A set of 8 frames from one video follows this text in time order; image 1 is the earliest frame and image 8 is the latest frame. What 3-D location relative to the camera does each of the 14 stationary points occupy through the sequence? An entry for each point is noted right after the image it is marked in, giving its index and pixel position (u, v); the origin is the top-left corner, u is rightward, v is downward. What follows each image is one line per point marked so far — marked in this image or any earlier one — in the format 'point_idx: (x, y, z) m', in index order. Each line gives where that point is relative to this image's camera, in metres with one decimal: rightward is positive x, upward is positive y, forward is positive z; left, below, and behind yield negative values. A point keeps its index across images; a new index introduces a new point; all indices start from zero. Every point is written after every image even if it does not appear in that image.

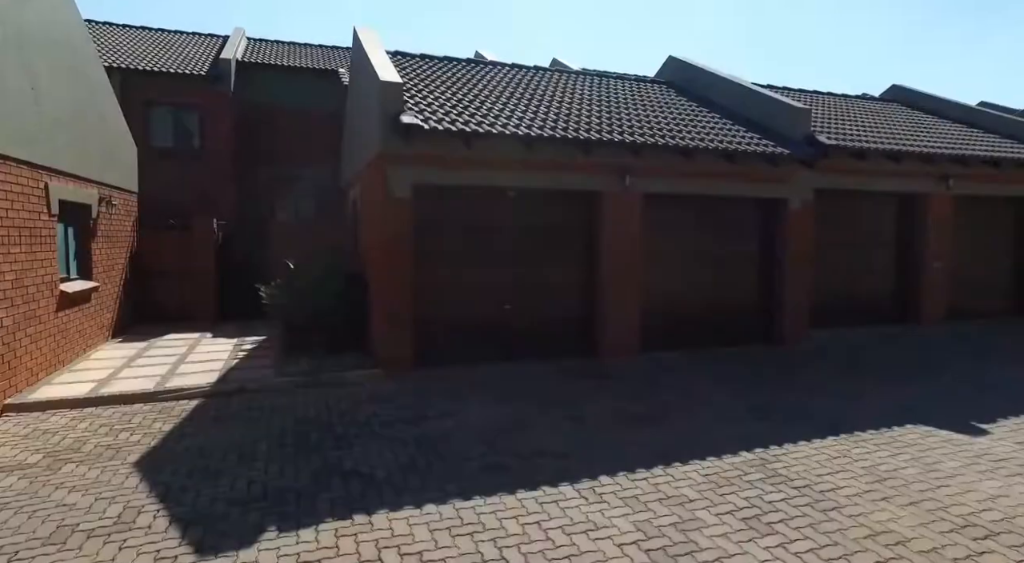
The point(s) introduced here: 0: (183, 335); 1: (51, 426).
0: (-5.5, -0.9, +10.1) m
1: (-4.4, -1.4, +5.8) m
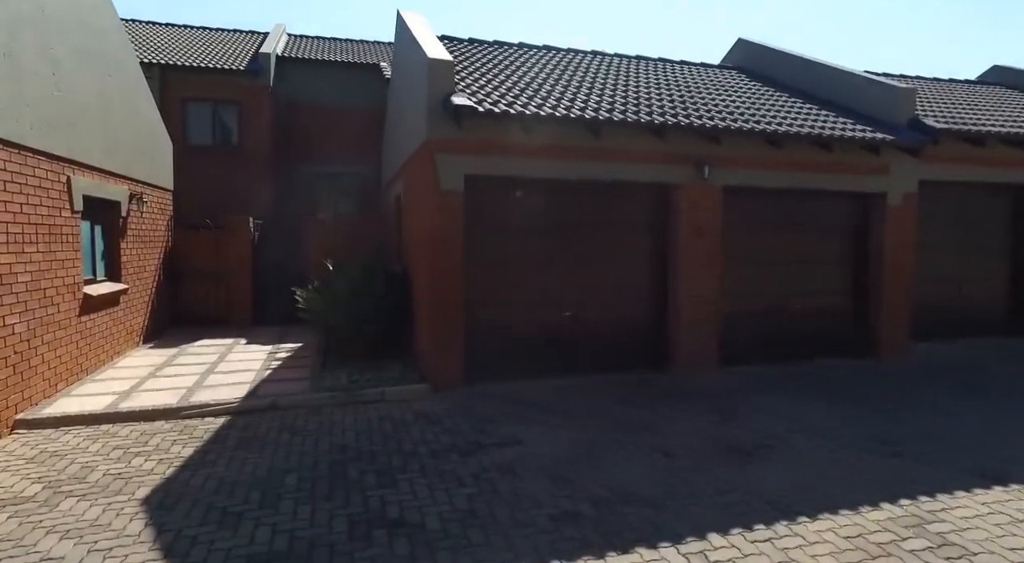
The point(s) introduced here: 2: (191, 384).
0: (-4.6, -0.9, +9.5) m
1: (-3.8, -1.4, +5.1) m
2: (-3.7, -1.2, +6.9) m
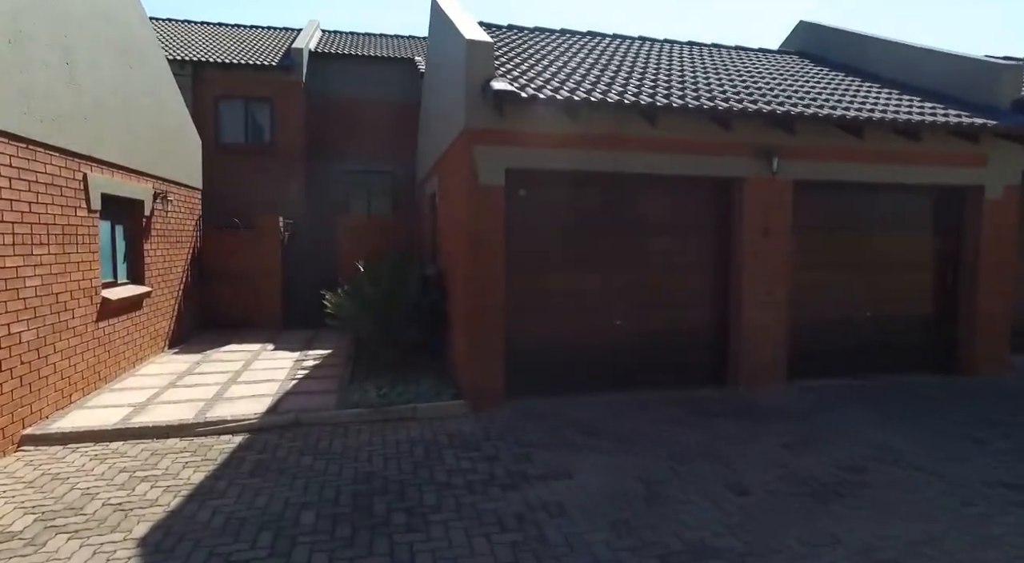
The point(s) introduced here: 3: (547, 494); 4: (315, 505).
0: (-4.0, -1.0, +9.1) m
1: (-3.5, -1.4, +4.7) m
2: (-3.2, -1.2, +6.5) m
3: (+0.2, -1.5, +4.1) m
4: (-1.3, -1.5, +4.0) m
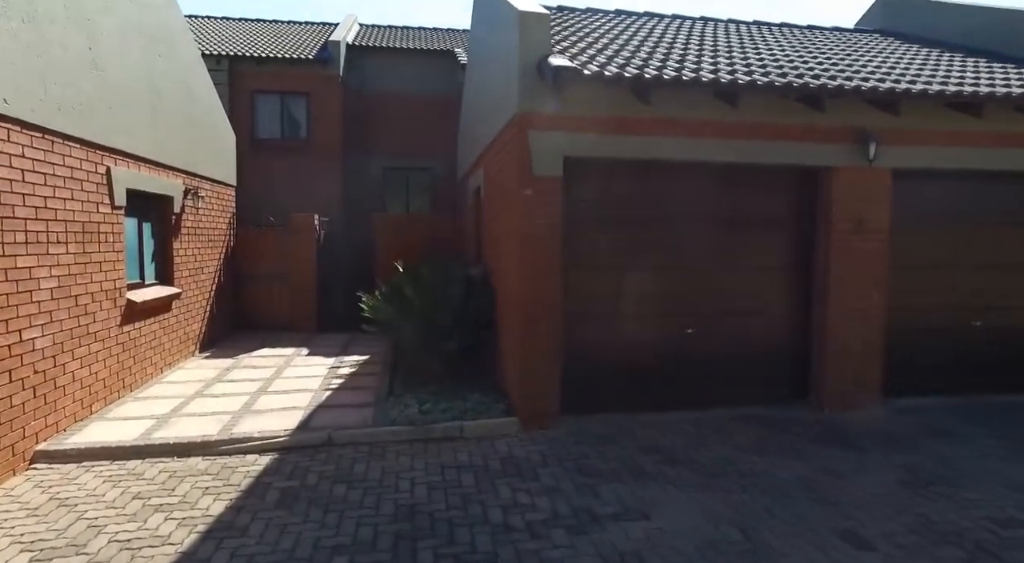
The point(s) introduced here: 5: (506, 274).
0: (-3.3, -1.0, +8.6) m
1: (-3.0, -1.5, +4.2) m
2: (-2.7, -1.2, +6.0) m
3: (+0.6, -1.5, +3.4) m
4: (-0.9, -1.5, +3.4) m
5: (0.0, +0.1, +5.8) m
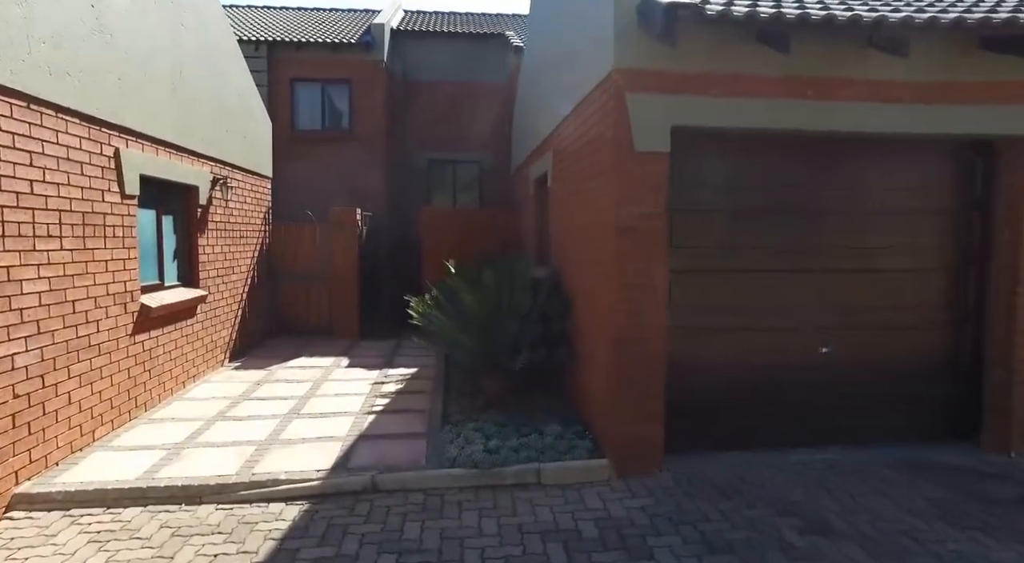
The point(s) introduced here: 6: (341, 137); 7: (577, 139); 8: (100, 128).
0: (-2.5, -1.0, +7.7) m
1: (-2.5, -1.5, +3.2) m
2: (-2.0, -1.2, +5.0) m
3: (+1.1, -1.5, +2.3) m
4: (-0.4, -1.5, +2.3) m
5: (+0.6, 0.0, +4.7) m
6: (-3.5, +2.9, +12.3) m
7: (+0.5, +1.2, +5.2) m
8: (-3.3, +1.2, +4.8) m
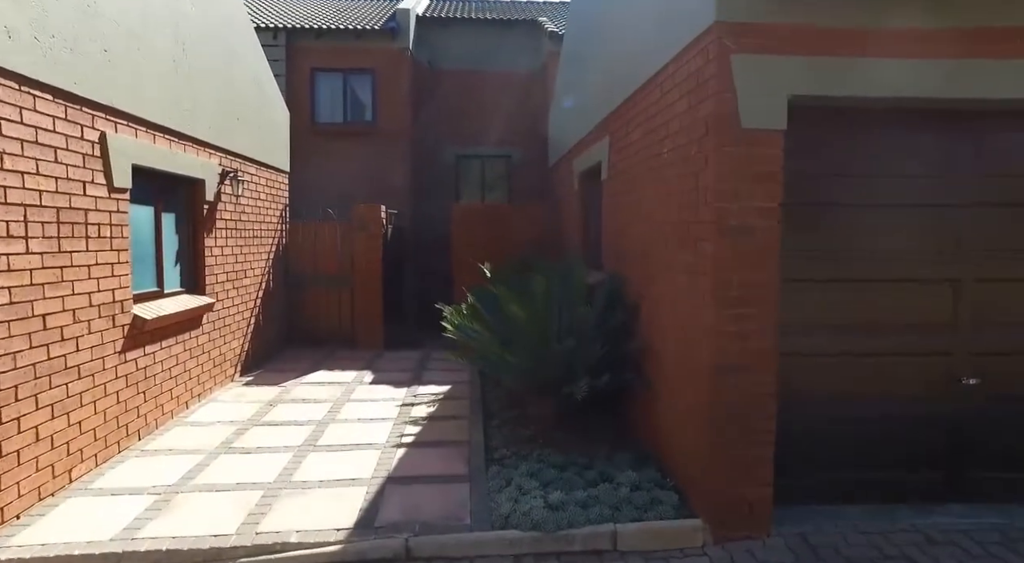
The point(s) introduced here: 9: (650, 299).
0: (-2.0, -1.1, +6.9) m
1: (-2.1, -1.5, +2.4) m
2: (-1.6, -1.3, +4.2) m
3: (+1.4, -1.6, +1.3) m
4: (-0.1, -1.6, +1.4) m
5: (+1.0, 0.0, +3.8) m
6: (-2.8, +2.9, +11.5) m
7: (+0.9, +1.2, +4.3) m
8: (-2.9, +1.2, +4.1) m
9: (+1.0, -0.1, +4.3) m
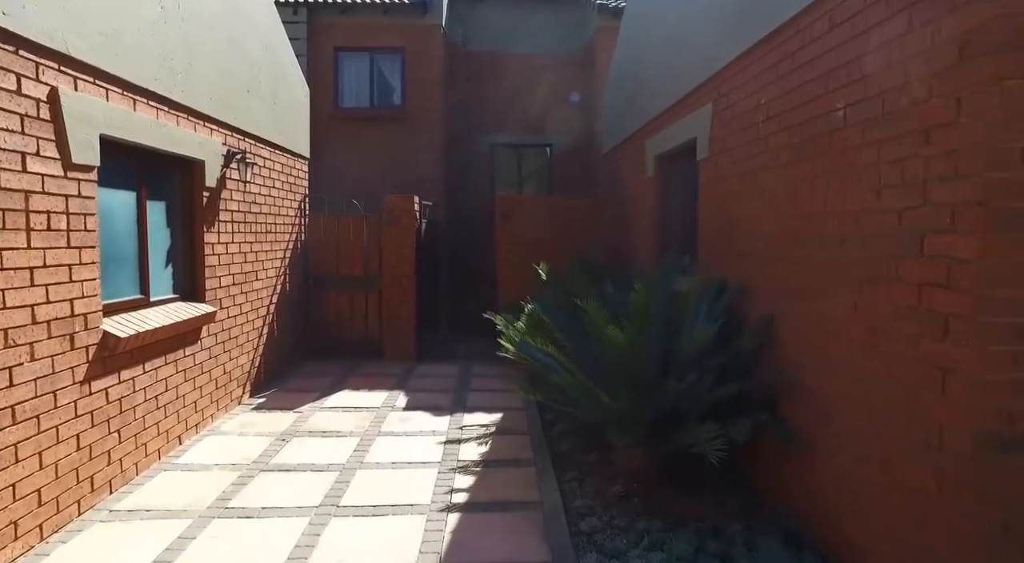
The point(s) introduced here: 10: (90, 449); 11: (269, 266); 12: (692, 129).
0: (-1.4, -1.1, +5.8) m
1: (-1.7, -1.6, +1.3) m
2: (-1.1, -1.3, +3.1) m
3: (+1.8, -1.6, +0.1) m
4: (+0.3, -1.6, +0.2) m
5: (+1.5, -0.1, +2.6) m
6: (-2.1, +2.9, +10.4) m
7: (+1.4, +1.1, +3.1) m
8: (-2.4, +1.1, +3.0) m
9: (+1.4, -0.2, +3.1) m
10: (-2.4, -0.9, +3.4) m
11: (-2.6, +0.2, +6.4) m
12: (+1.4, +1.3, +5.0) m
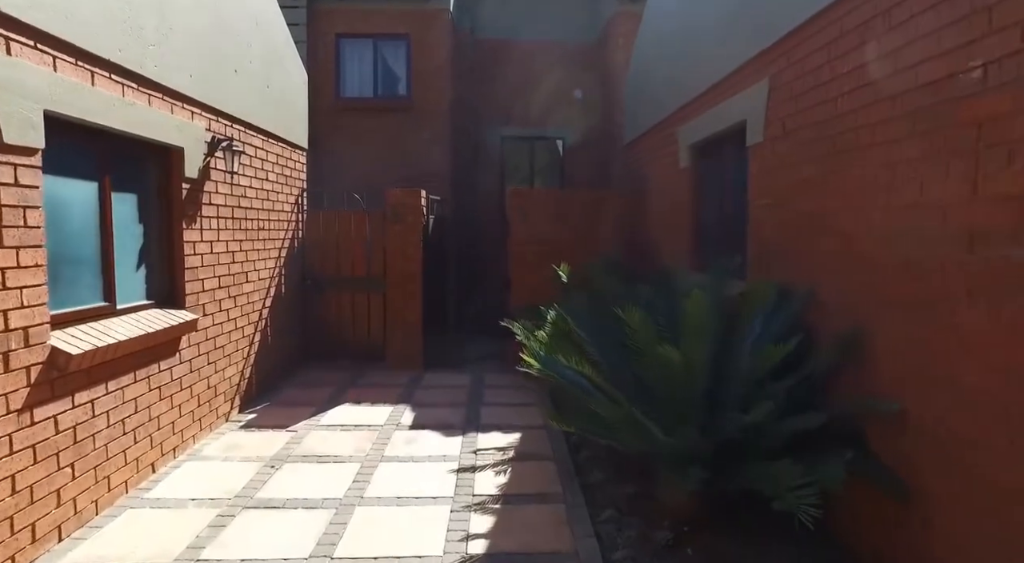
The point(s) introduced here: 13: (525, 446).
0: (-1.3, -1.1, +5.2) m
1: (-1.6, -1.6, +0.8) m
2: (-1.0, -1.4, +2.5) m
3: (+1.9, -1.7, -0.5) m
4: (+0.4, -1.7, -0.4) m
5: (+1.6, -0.1, +2.0) m
6: (-1.9, +2.8, +9.8) m
7: (+1.6, +1.1, +2.4) m
8: (-2.3, +1.1, +2.4) m
9: (+1.6, -0.2, +2.4) m
10: (-2.2, -1.0, +2.8) m
11: (-2.4, +0.1, +5.8) m
12: (+1.5, +1.3, +4.3) m
13: (+0.1, -1.2, +4.4) m
